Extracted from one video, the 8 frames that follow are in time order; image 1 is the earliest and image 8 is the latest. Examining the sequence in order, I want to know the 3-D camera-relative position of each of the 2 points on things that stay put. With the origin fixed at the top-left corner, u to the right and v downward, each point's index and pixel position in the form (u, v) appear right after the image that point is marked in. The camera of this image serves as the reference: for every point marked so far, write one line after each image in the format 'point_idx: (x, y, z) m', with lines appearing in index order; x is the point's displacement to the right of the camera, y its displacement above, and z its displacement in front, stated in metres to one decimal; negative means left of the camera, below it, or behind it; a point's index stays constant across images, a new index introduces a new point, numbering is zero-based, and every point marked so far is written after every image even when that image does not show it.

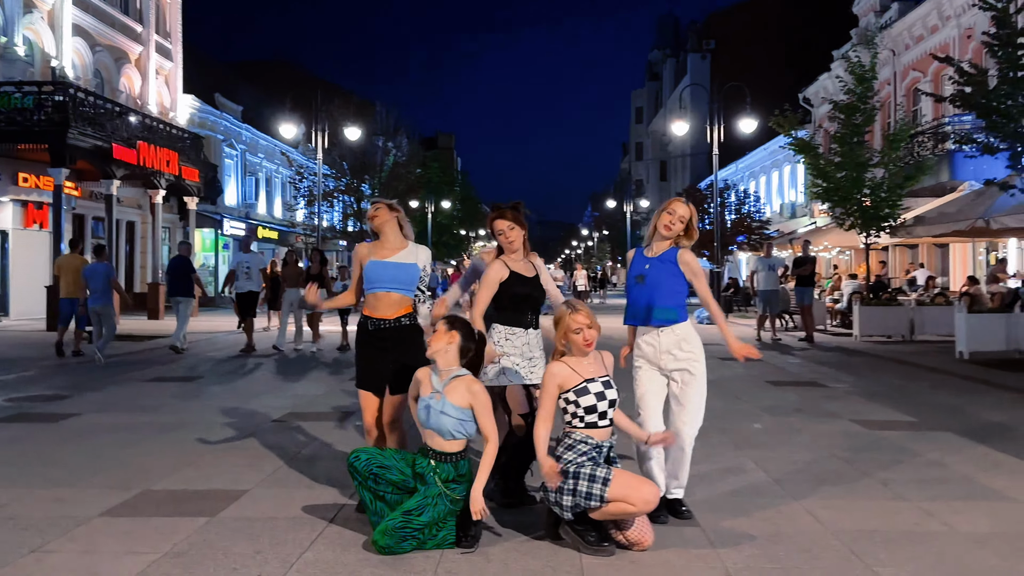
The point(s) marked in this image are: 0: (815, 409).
0: (+5.2, -2.1, +15.8) m
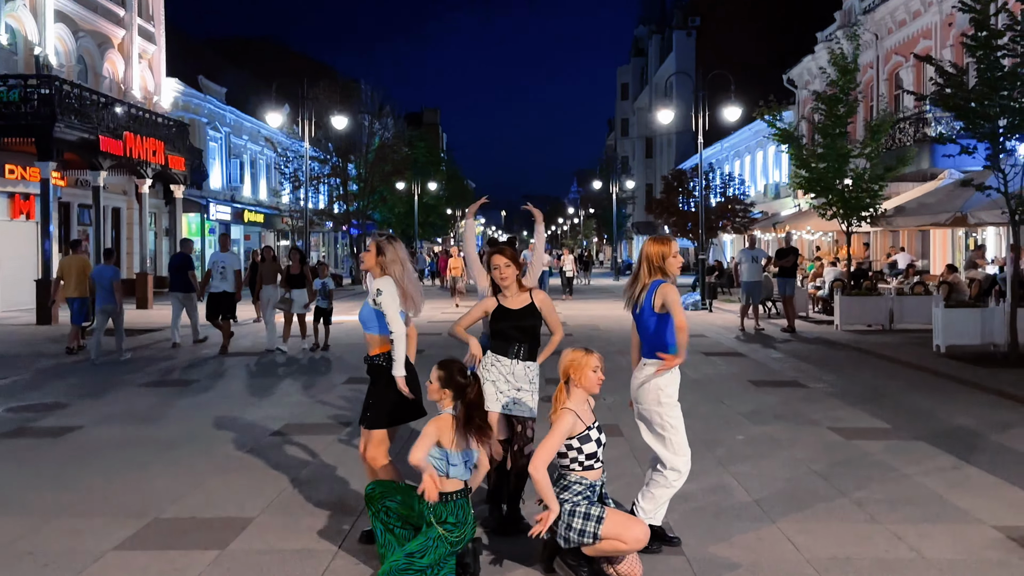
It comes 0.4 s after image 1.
0: (+5.0, -2.2, +16.3) m
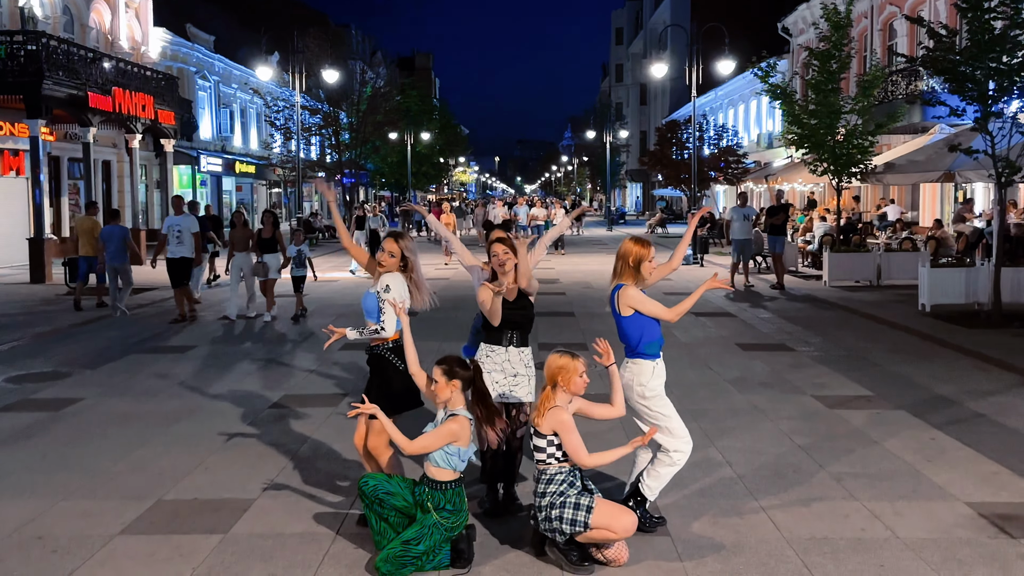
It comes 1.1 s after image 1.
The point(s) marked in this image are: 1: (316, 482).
0: (+4.9, -1.7, +16.6) m
1: (-1.9, -1.9, +8.9) m
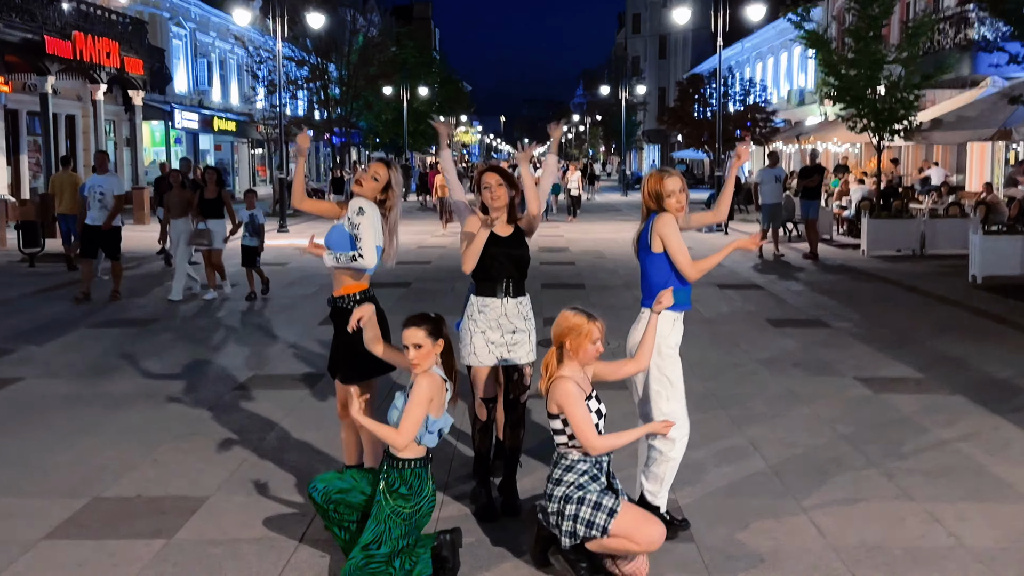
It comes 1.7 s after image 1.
0: (+5.1, -1.2, +15.3) m
1: (-1.9, -1.6, +7.7) m
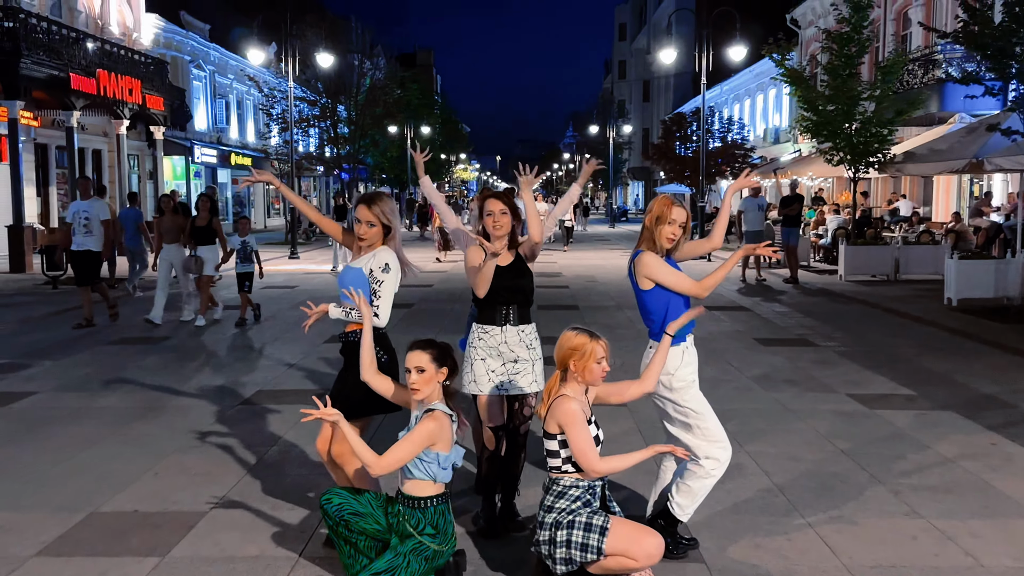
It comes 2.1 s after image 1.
0: (+4.9, -1.5, +15.2) m
1: (-1.9, -1.7, +7.5) m
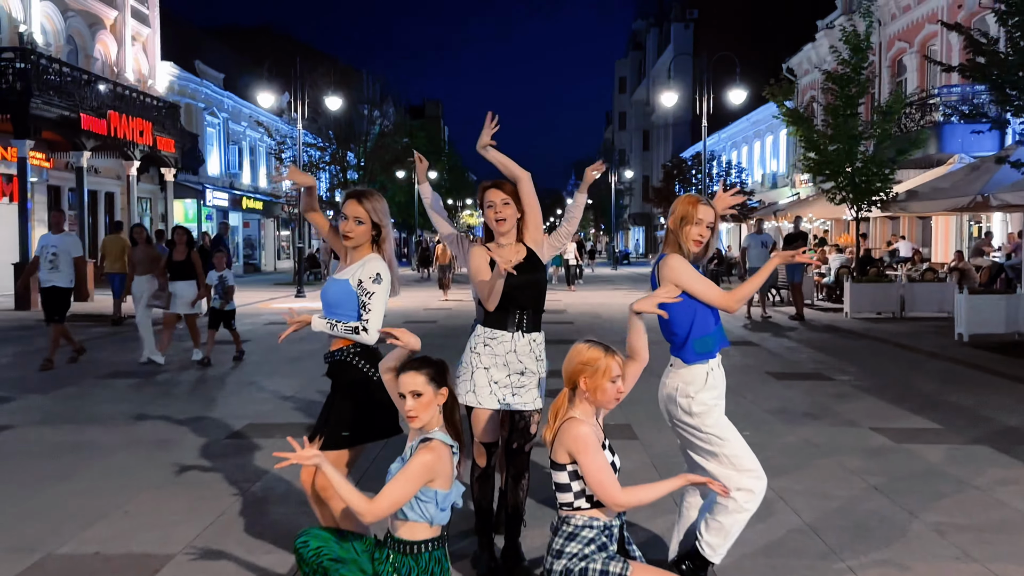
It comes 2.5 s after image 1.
0: (+5.0, -1.9, +14.4) m
1: (-1.9, -1.8, +6.8) m
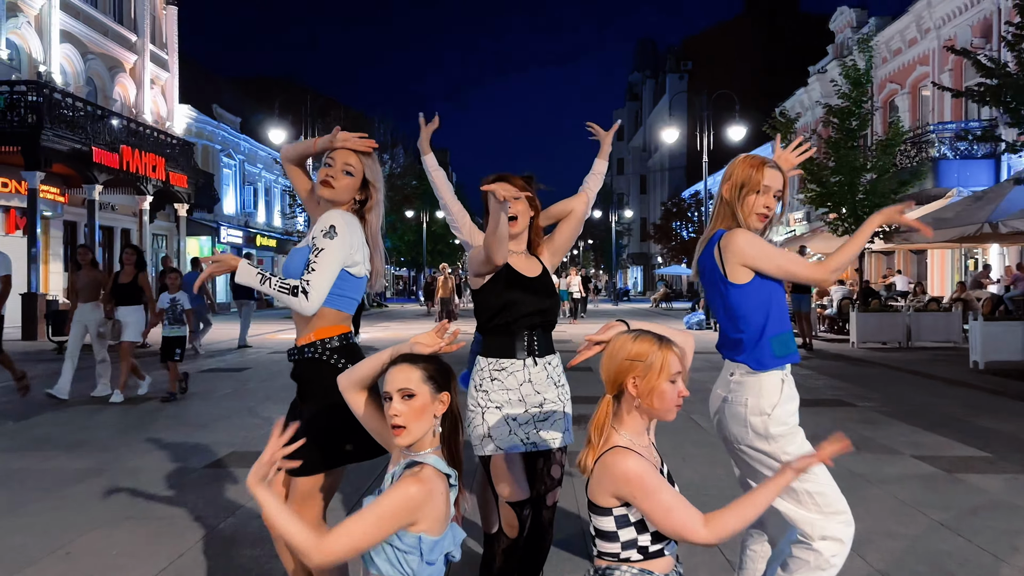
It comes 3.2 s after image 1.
0: (+5.1, -2.2, +13.2) m
1: (-1.8, -1.8, +5.6) m
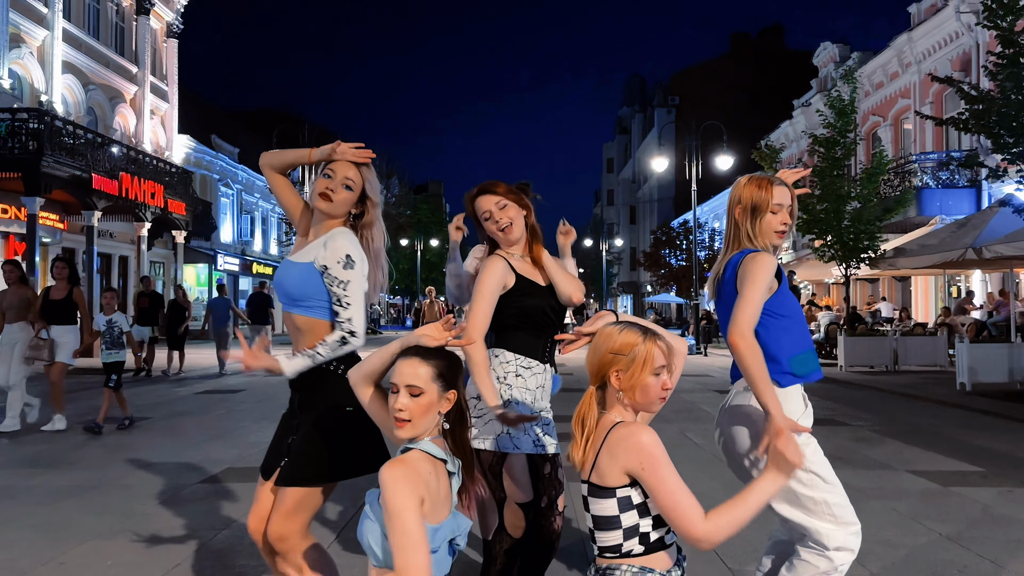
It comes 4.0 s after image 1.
0: (+5.3, -2.6, +16.1) m
1: (-1.5, -1.9, +8.5) m
